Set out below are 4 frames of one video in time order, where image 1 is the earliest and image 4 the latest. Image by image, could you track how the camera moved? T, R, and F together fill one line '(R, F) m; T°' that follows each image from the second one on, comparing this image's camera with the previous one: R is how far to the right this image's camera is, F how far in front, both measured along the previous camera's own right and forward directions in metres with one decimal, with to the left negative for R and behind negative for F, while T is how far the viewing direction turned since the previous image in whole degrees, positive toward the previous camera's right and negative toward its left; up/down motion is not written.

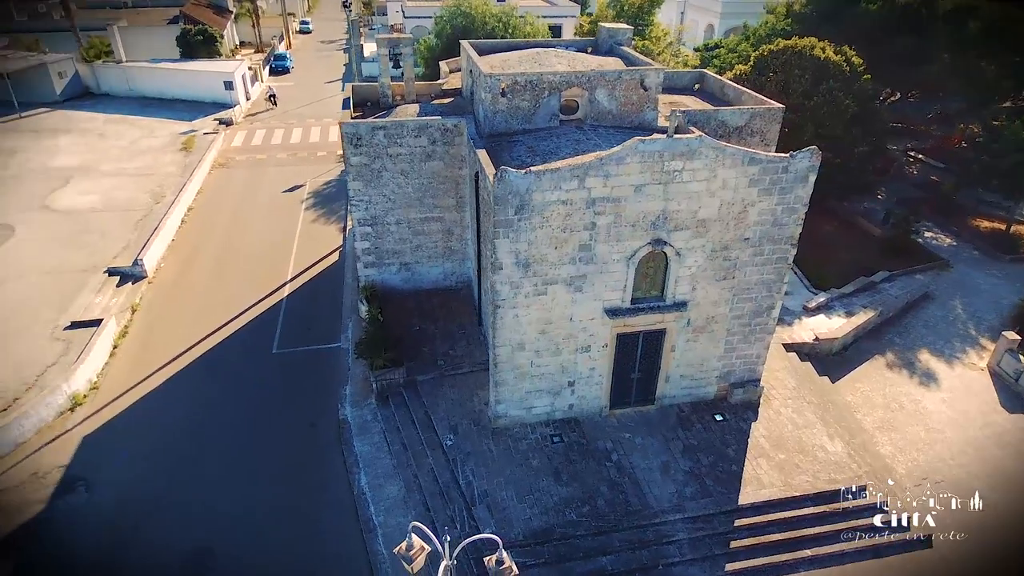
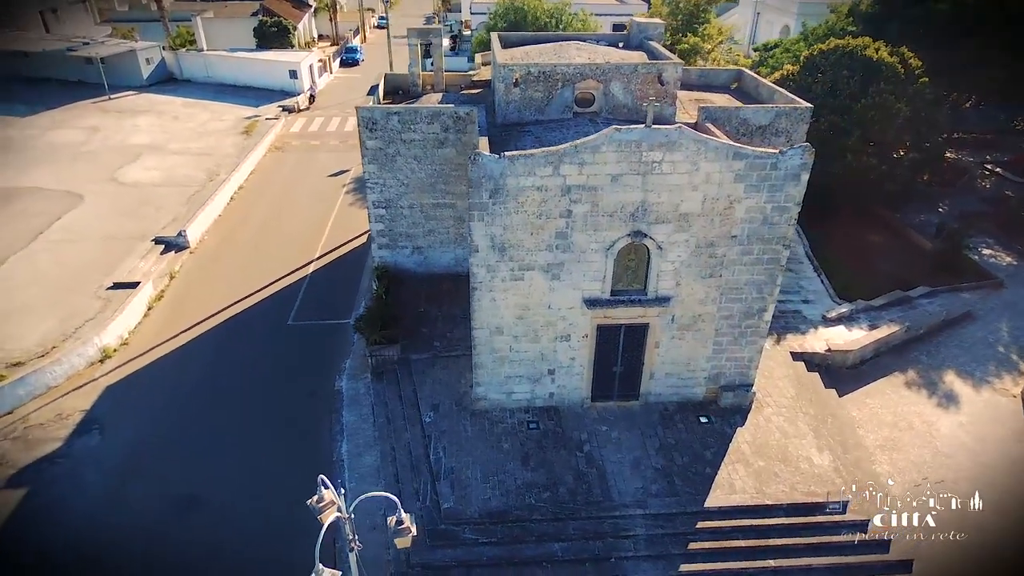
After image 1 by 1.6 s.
(+2.0, -0.1) m; -7°
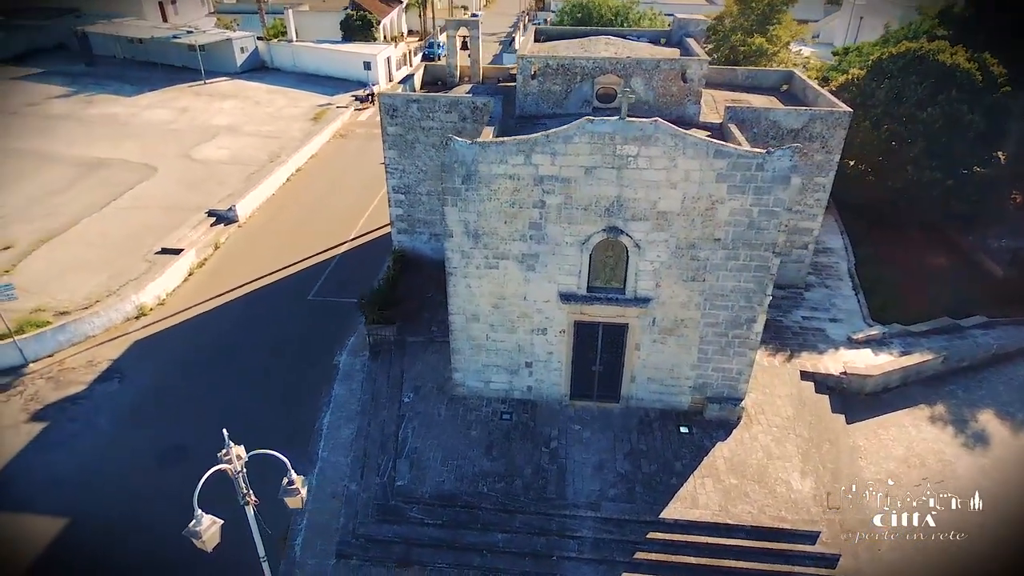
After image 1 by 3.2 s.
(+2.4, +0.2) m; -8°
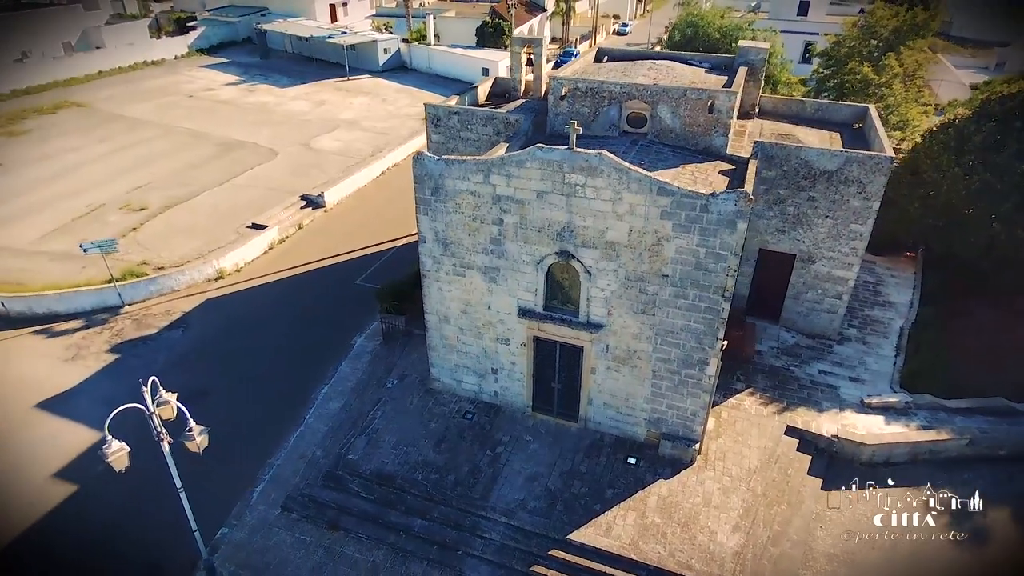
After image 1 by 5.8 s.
(+3.9, -0.3) m; -13°
